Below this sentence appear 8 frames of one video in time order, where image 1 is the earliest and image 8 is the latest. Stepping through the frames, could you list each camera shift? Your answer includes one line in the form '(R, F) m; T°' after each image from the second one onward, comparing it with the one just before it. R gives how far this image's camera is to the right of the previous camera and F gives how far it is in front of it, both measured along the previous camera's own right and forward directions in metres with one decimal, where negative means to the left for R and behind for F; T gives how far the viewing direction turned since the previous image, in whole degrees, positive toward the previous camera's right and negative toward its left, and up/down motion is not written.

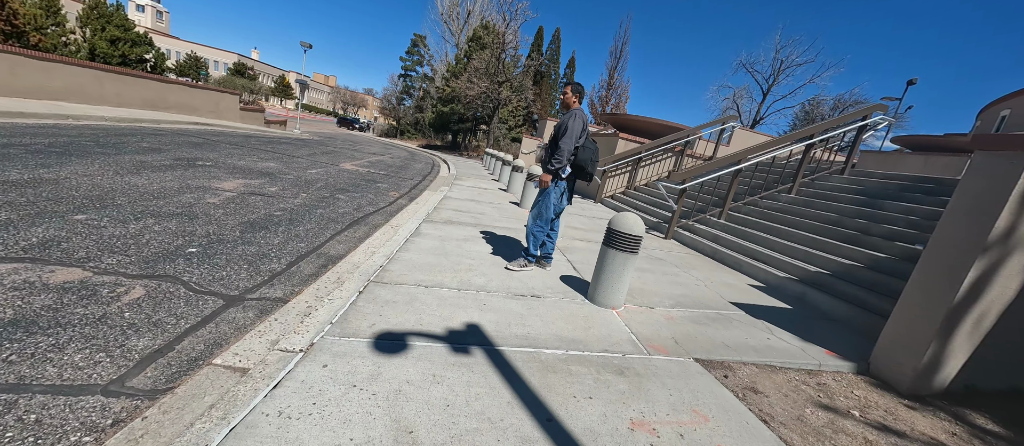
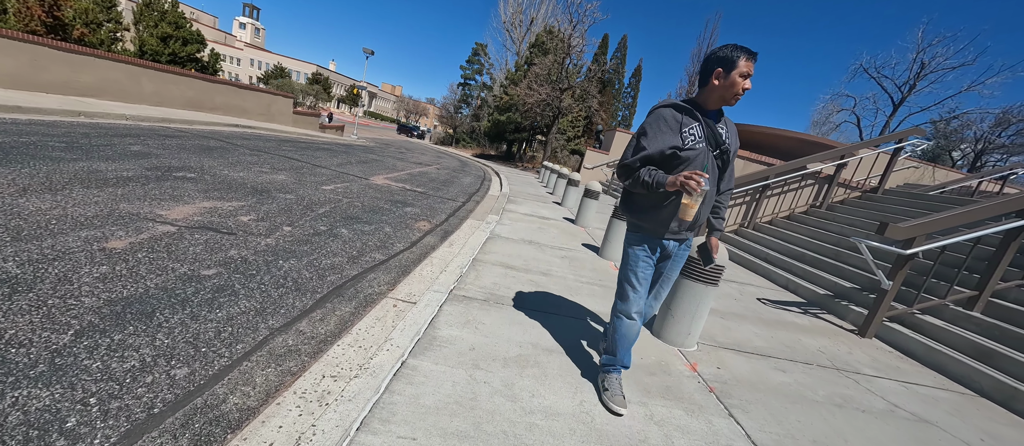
(-0.4, +2.4) m; -8°
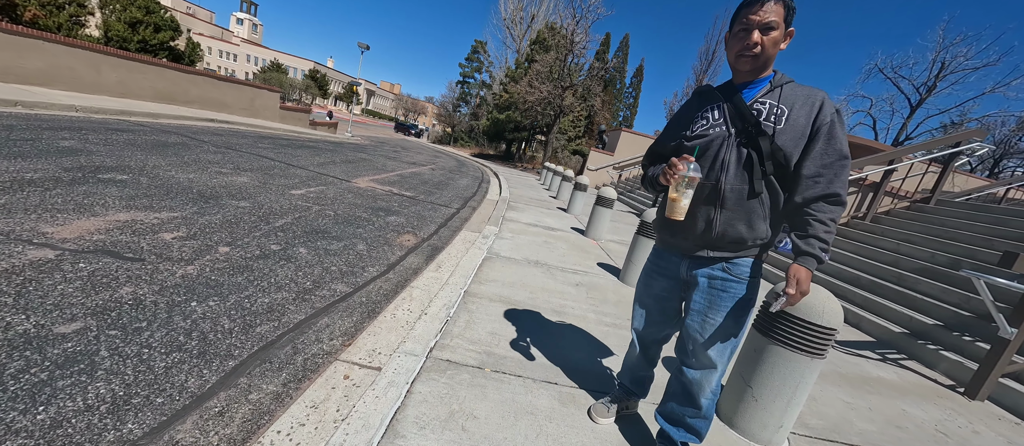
(-0.1, +1.0) m; 0°
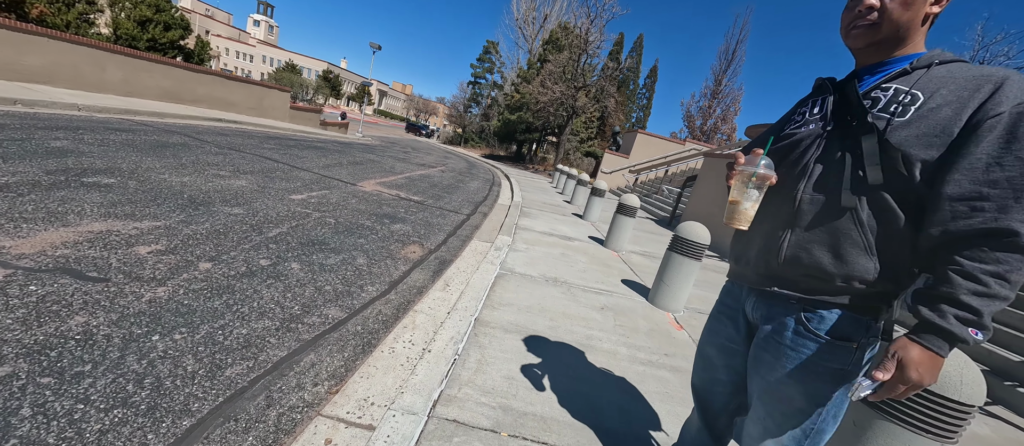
(-0.1, +0.4) m; -2°
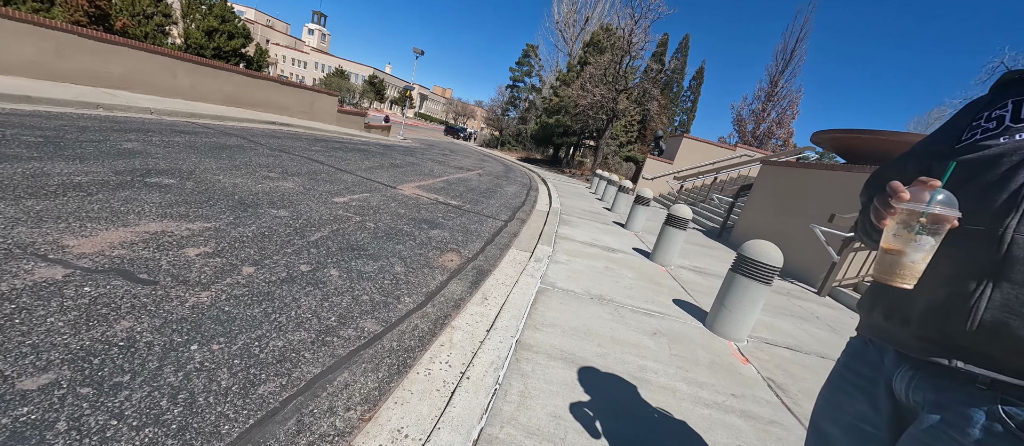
(-0.1, +0.2) m; -5°
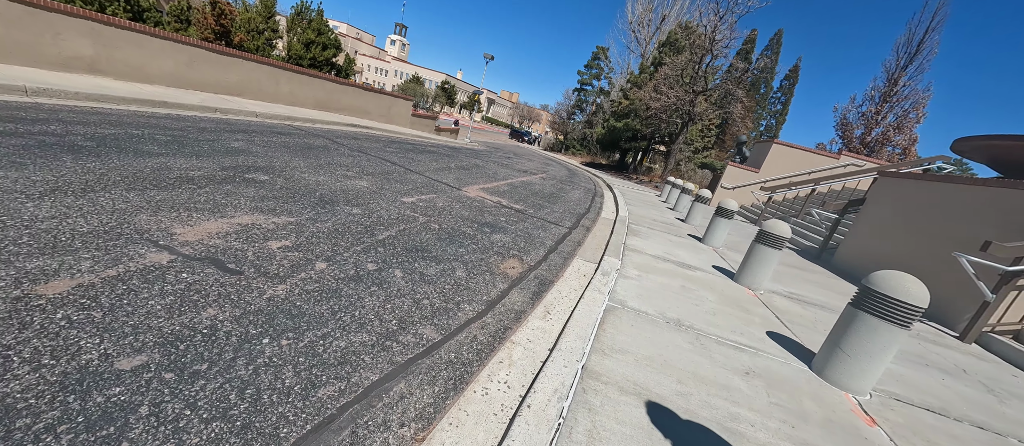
(-0.1, +0.2) m; -10°
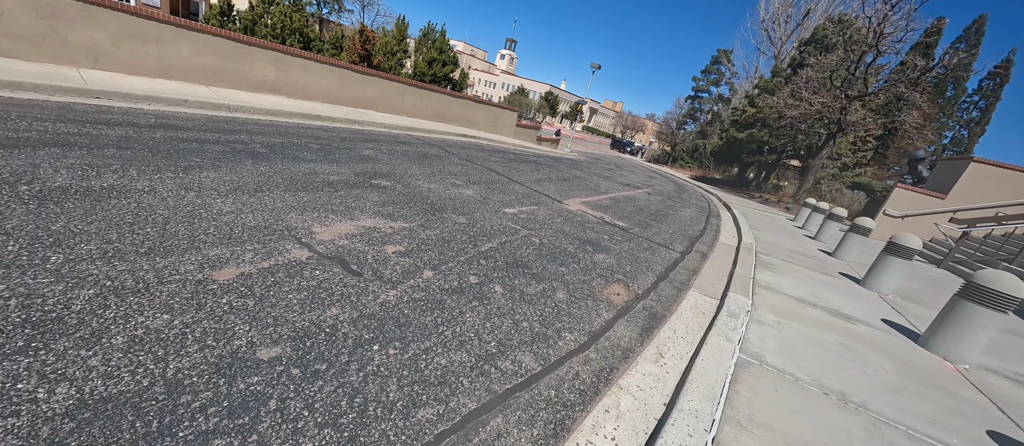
(-0.2, +0.2) m; -15°
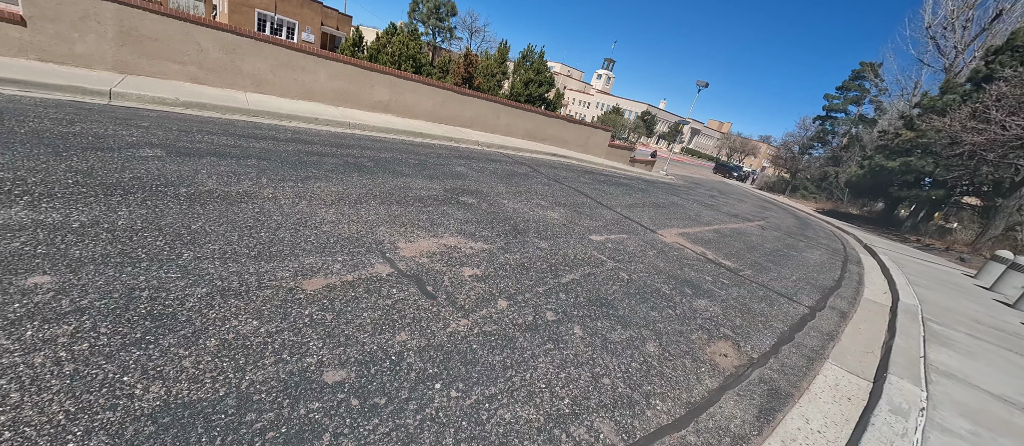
(0.0, +0.3) m; -14°
